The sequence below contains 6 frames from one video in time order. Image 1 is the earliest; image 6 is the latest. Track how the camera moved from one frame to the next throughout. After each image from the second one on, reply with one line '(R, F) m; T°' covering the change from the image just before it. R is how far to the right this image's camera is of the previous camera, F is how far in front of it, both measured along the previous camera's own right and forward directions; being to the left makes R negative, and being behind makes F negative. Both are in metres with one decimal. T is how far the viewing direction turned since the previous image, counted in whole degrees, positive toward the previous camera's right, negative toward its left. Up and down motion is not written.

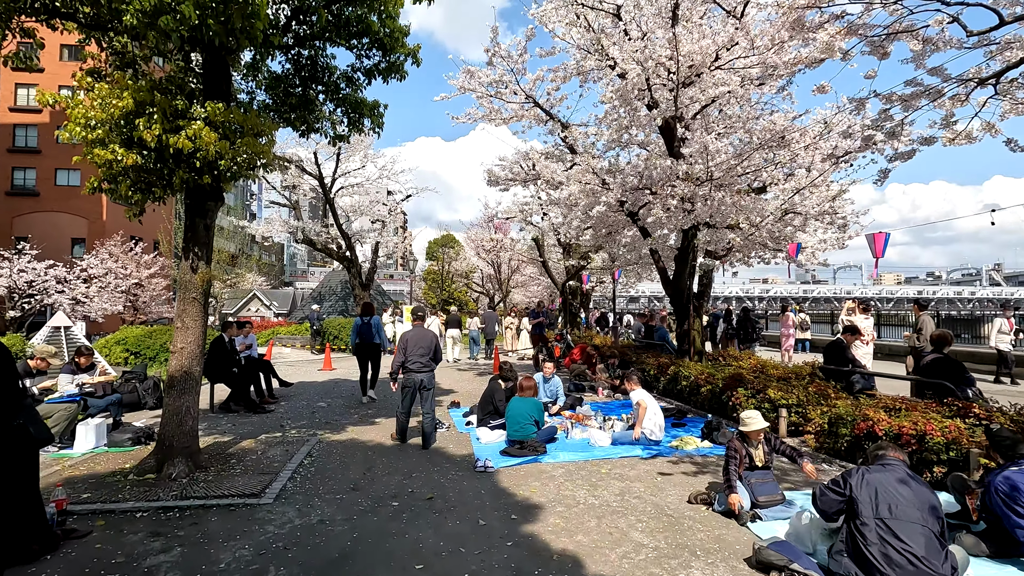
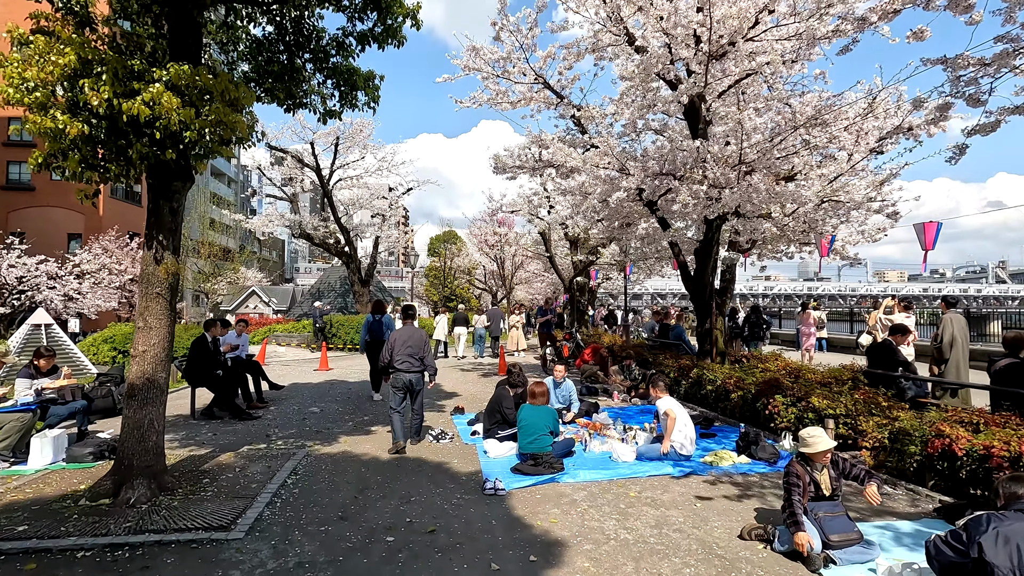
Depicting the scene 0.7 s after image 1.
(-0.1, +0.9) m; 0°
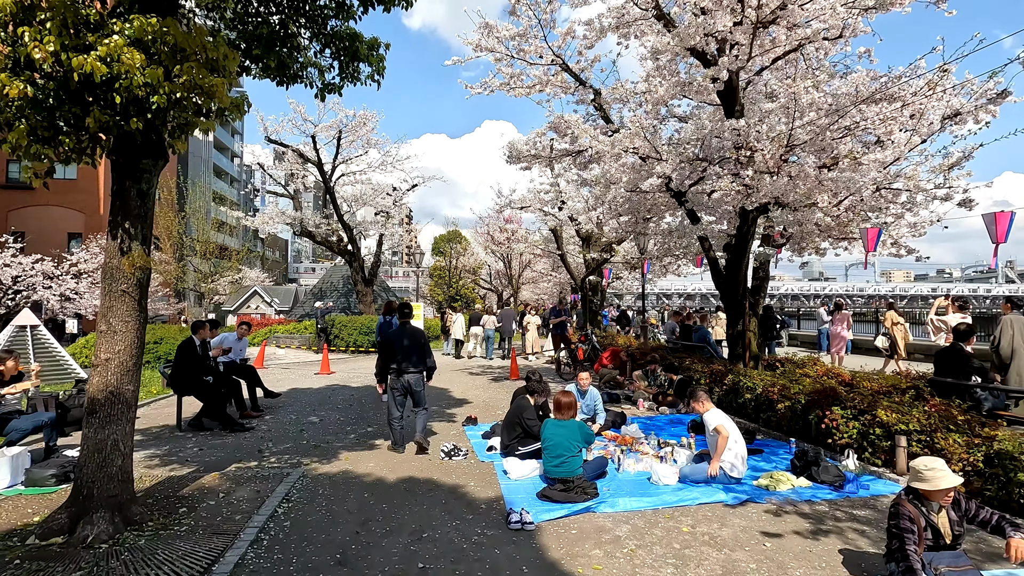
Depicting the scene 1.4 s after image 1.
(-0.2, +0.9) m; 0°
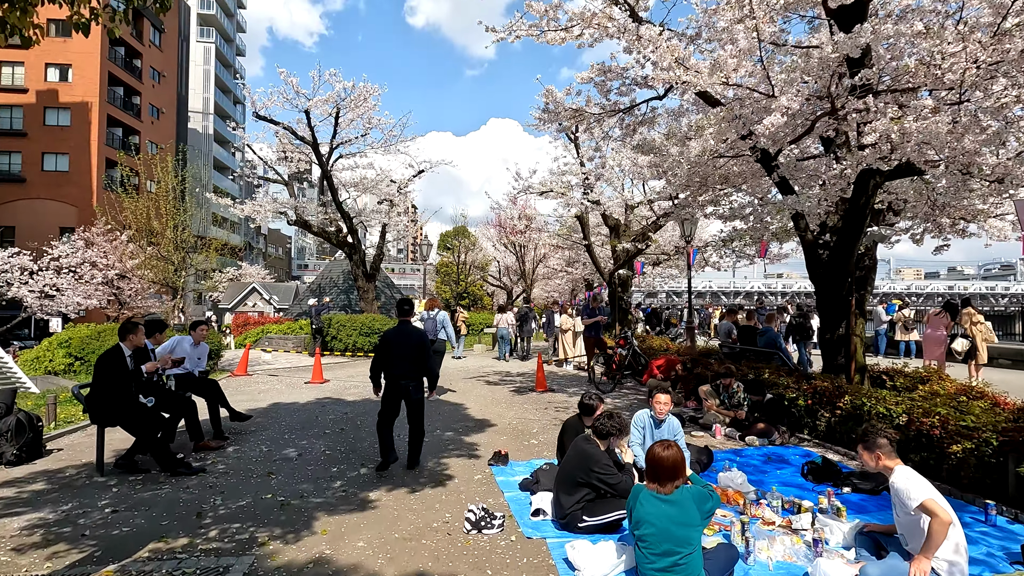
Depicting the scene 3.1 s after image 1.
(-0.5, +2.3) m; -1°
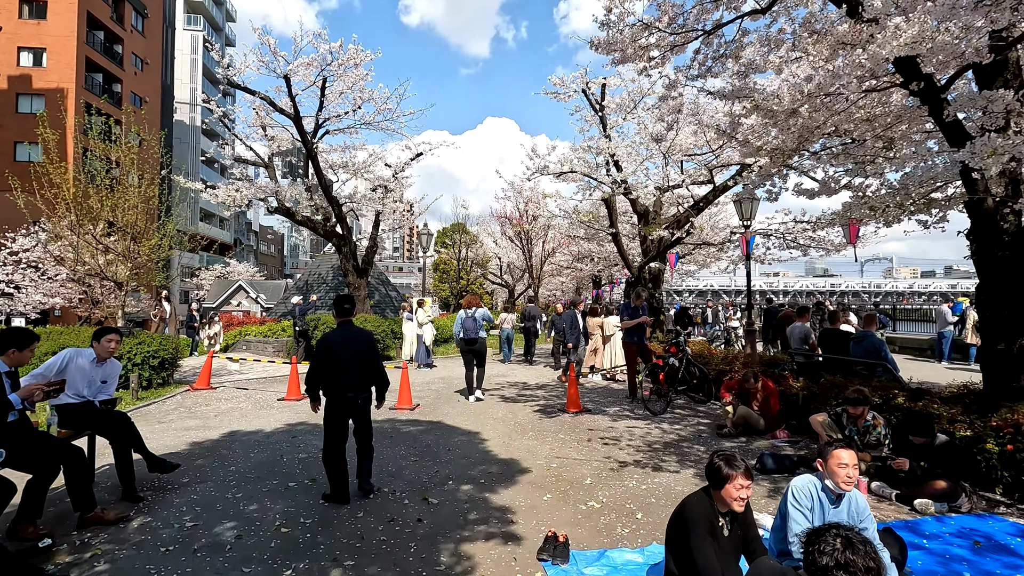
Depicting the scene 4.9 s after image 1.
(-0.5, +2.5) m; 0°
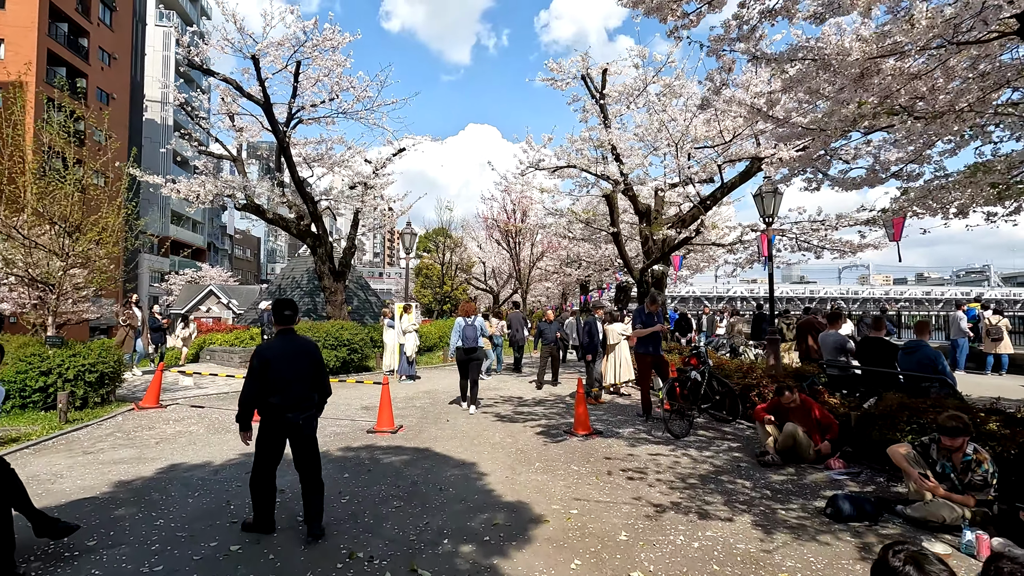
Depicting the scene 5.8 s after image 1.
(-0.3, +1.3) m; +2°
